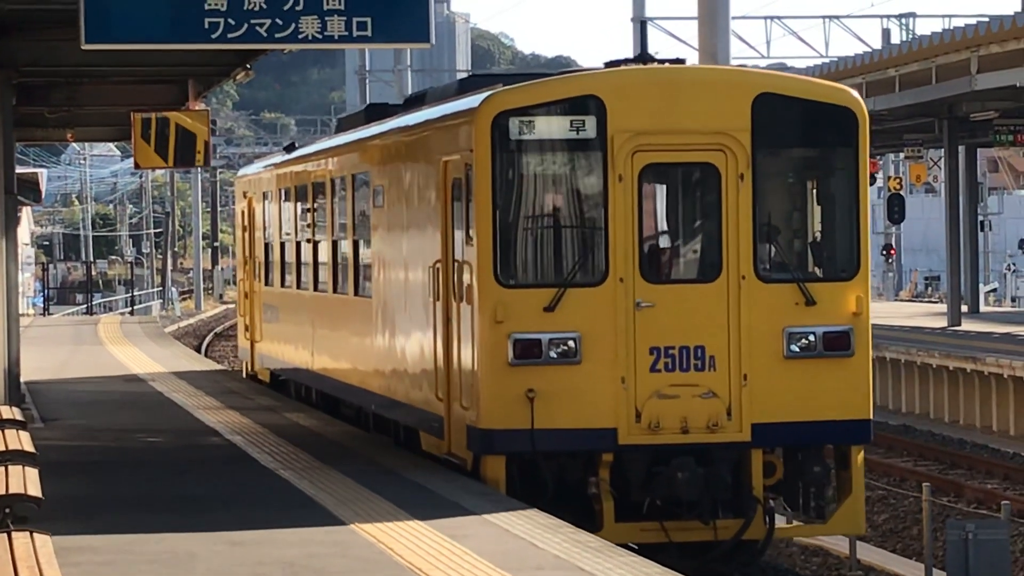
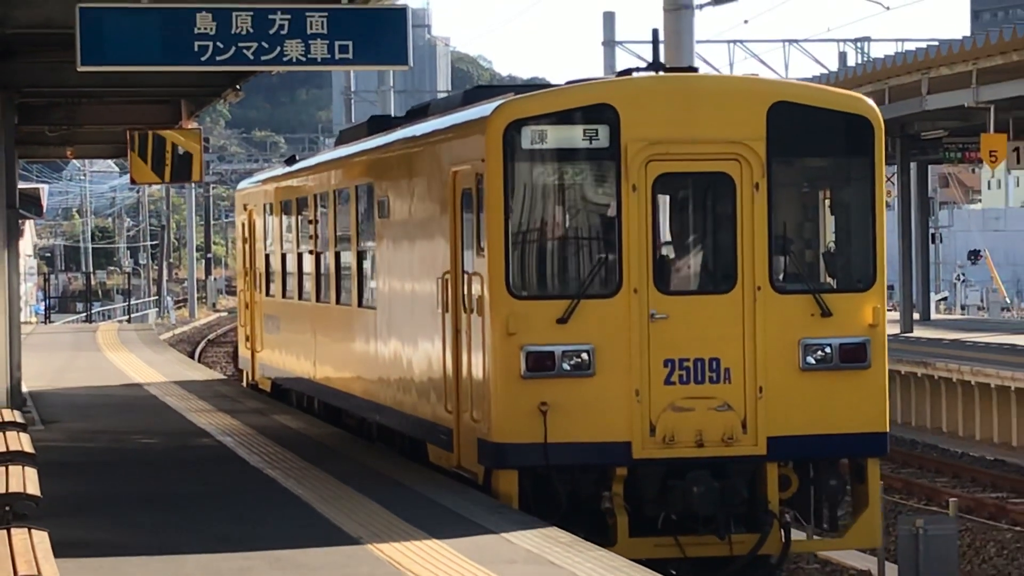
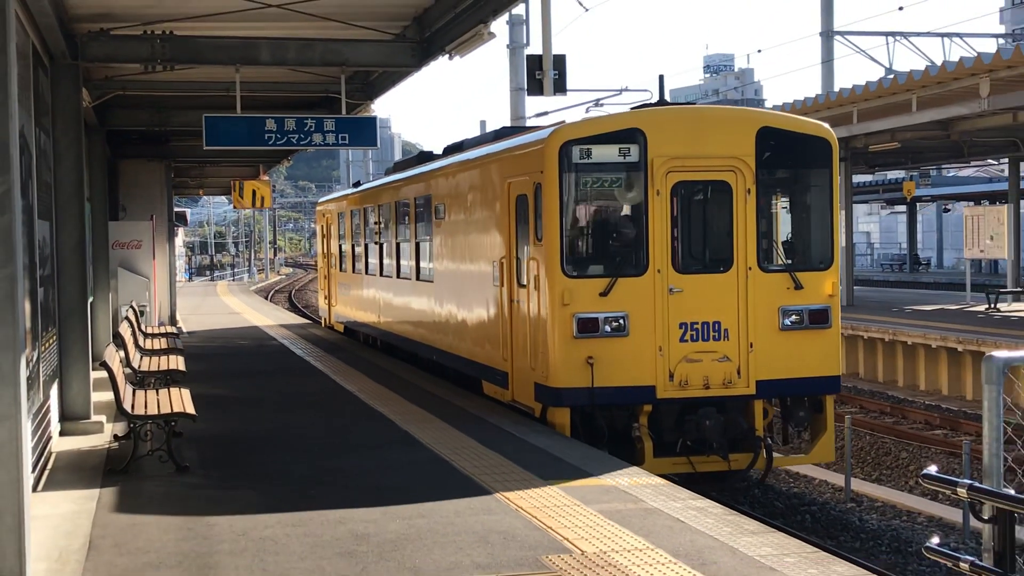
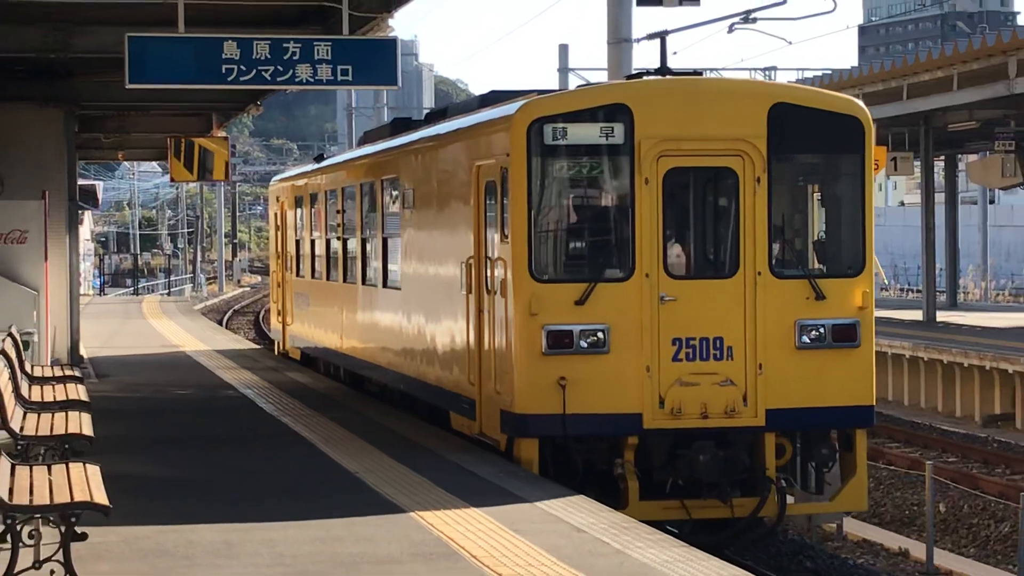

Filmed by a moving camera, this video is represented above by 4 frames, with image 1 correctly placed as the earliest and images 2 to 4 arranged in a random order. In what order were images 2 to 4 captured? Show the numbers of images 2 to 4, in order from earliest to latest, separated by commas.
2, 4, 3
